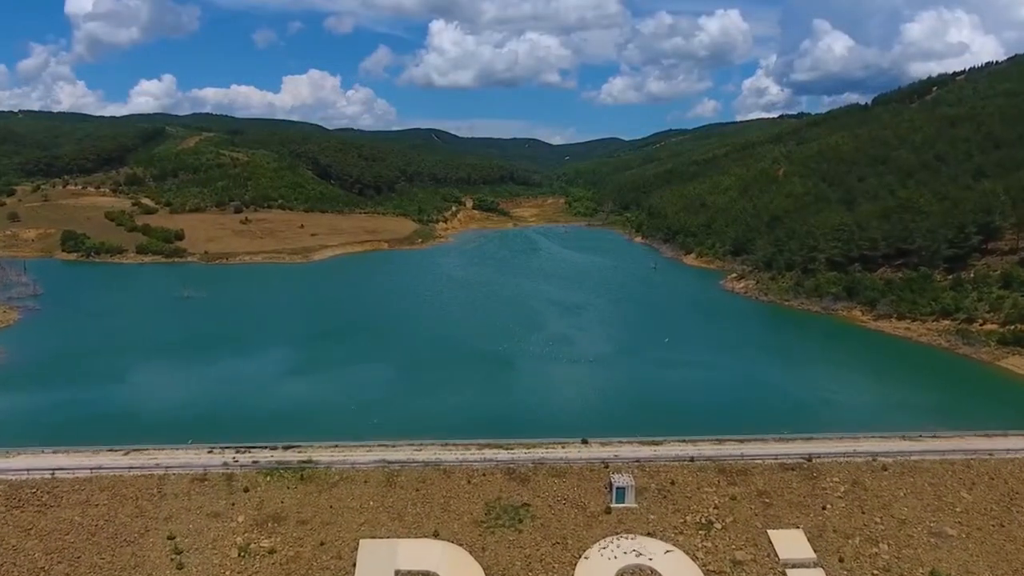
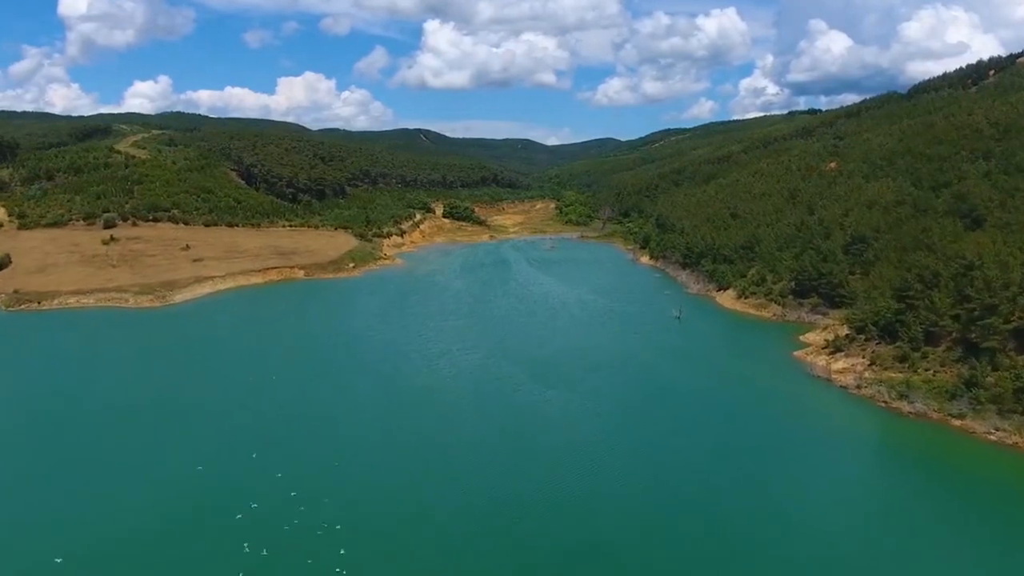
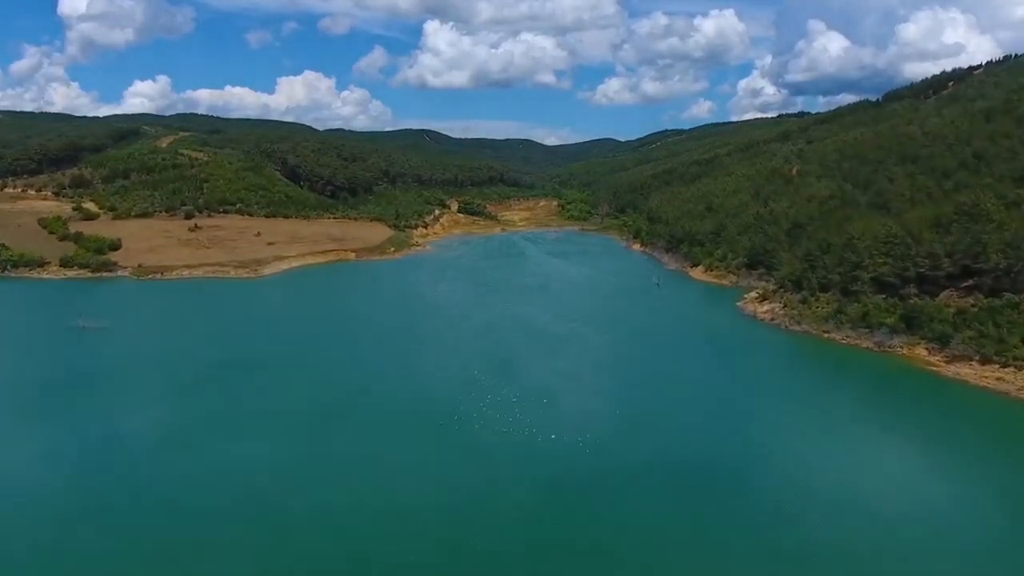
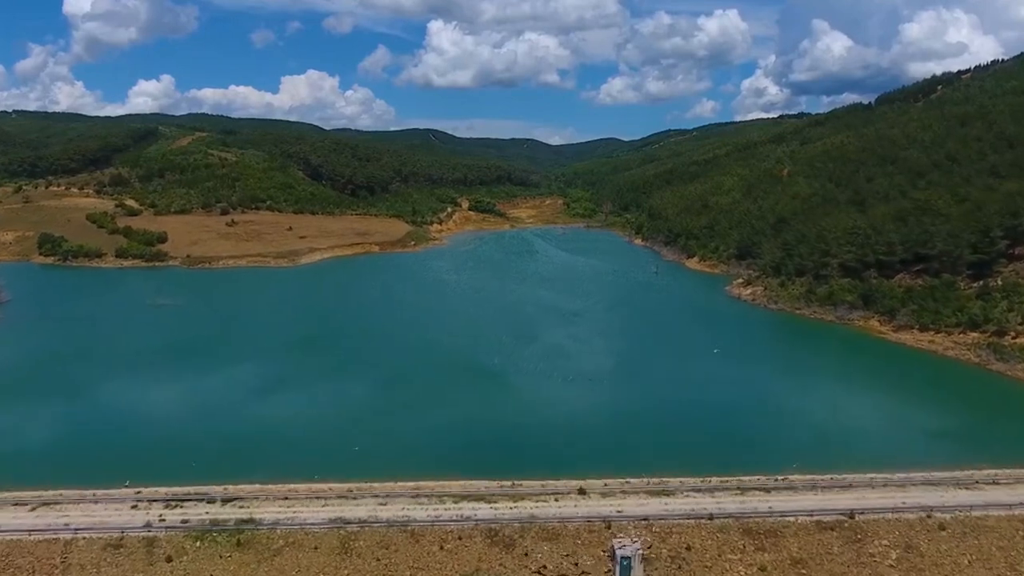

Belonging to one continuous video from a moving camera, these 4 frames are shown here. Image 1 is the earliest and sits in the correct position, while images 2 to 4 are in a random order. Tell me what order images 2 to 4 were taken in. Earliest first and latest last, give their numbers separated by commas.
4, 3, 2
